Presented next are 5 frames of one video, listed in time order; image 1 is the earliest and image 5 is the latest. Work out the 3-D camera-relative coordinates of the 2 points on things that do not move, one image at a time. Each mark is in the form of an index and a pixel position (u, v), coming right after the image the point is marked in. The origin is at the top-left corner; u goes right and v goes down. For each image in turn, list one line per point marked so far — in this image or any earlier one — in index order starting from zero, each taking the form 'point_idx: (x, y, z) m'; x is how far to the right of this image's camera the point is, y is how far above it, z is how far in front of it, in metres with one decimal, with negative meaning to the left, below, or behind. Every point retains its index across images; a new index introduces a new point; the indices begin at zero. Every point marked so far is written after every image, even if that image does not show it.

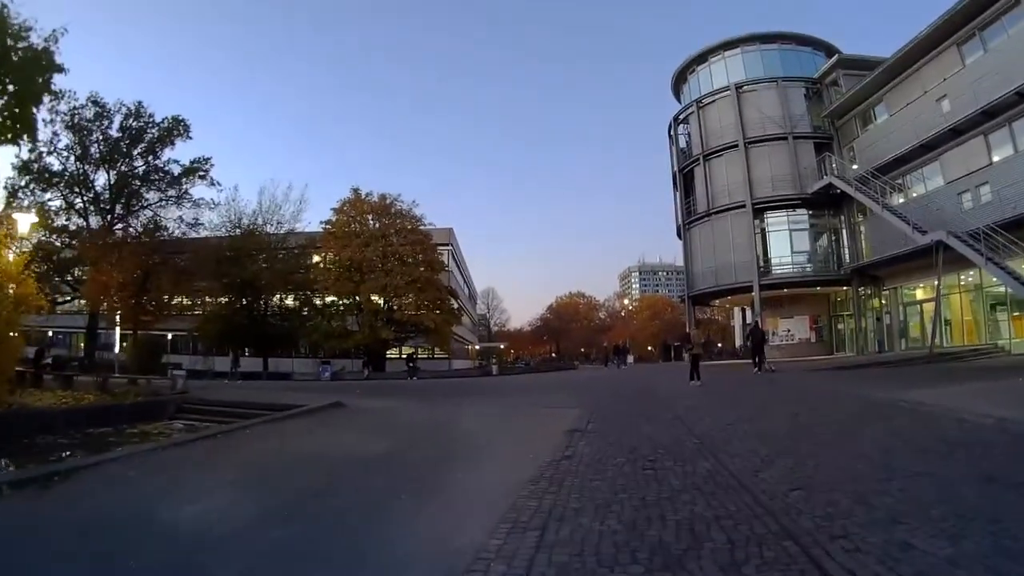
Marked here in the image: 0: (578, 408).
0: (+1.4, -2.3, +13.1) m
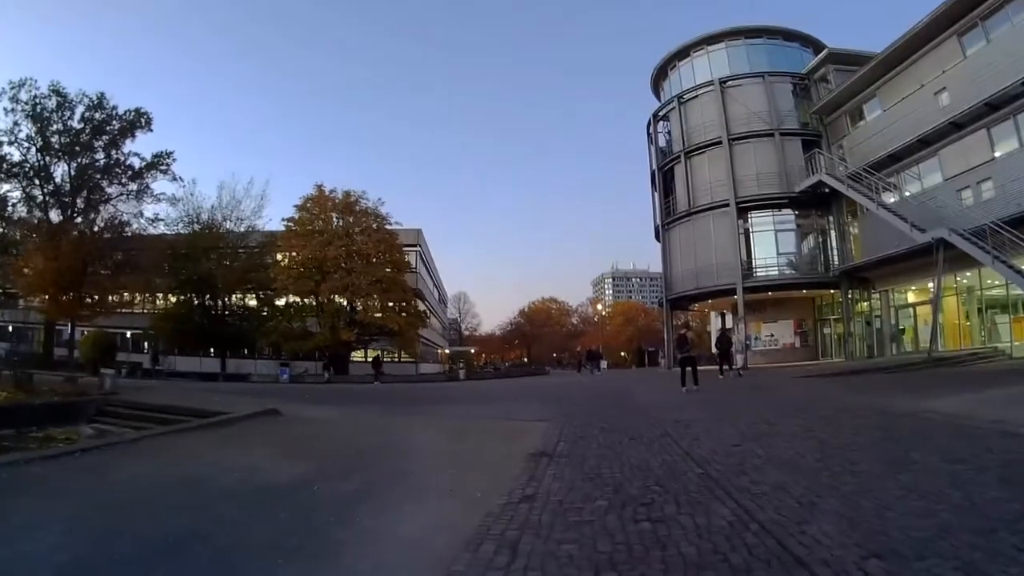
0: (+0.7, -2.2, +10.9) m
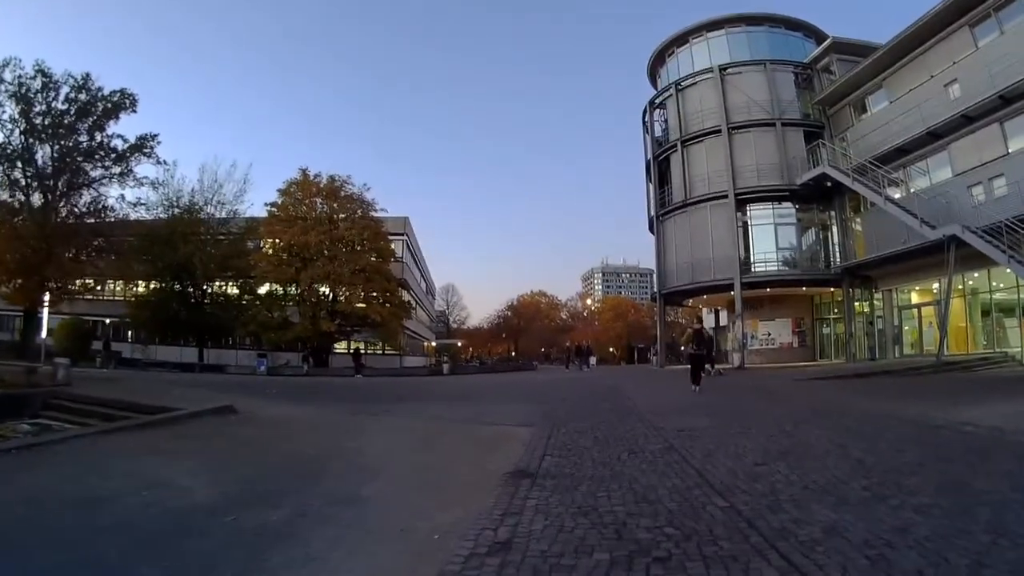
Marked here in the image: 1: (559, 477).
0: (+0.4, -2.0, +9.5) m
1: (+0.4, -1.7, +5.9) m
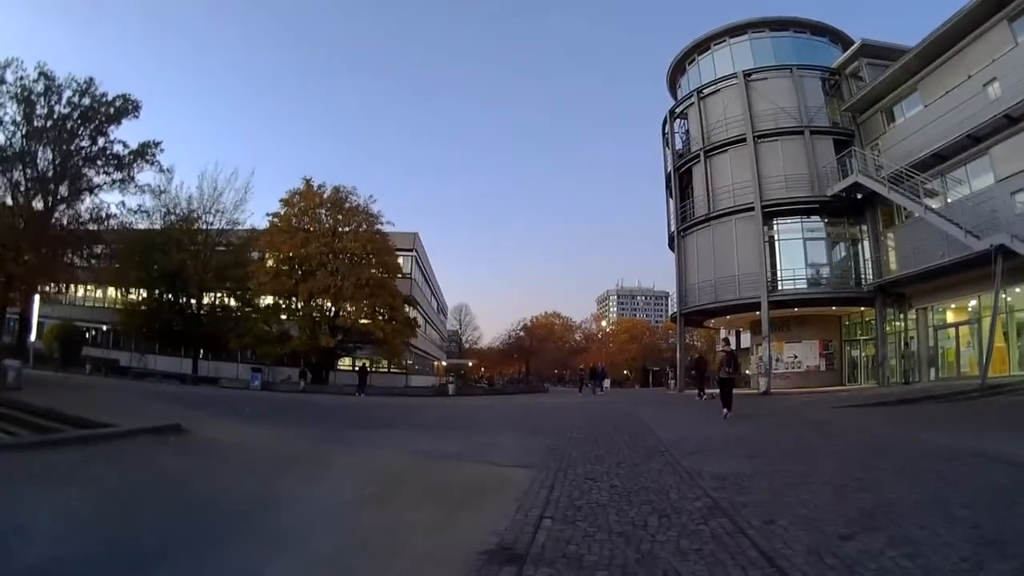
0: (+0.3, -2.0, +7.6) m
1: (+0.3, -1.6, +4.0) m
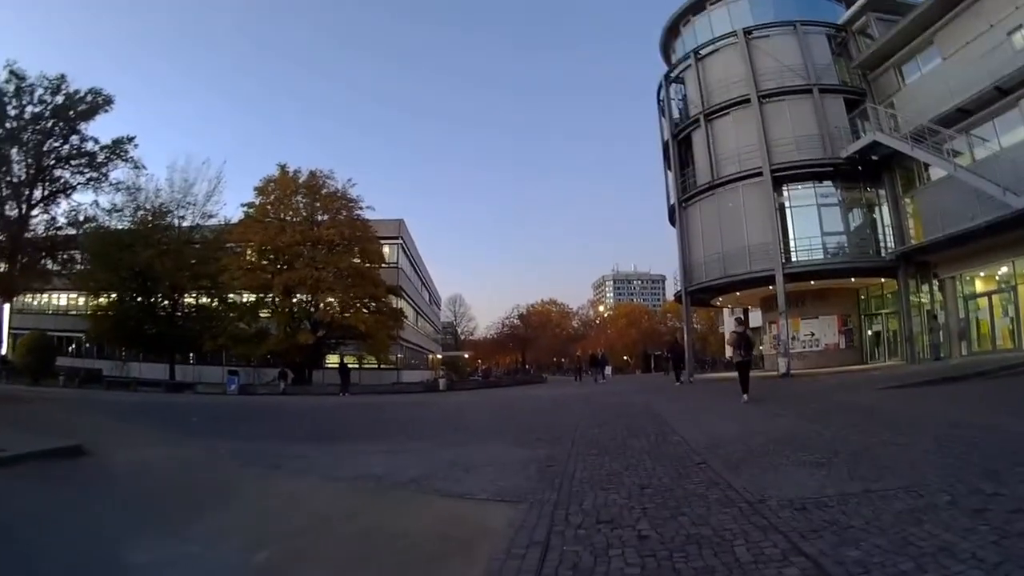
0: (+0.1, -1.7, +5.2) m
1: (+0.1, -1.3, +1.6) m
